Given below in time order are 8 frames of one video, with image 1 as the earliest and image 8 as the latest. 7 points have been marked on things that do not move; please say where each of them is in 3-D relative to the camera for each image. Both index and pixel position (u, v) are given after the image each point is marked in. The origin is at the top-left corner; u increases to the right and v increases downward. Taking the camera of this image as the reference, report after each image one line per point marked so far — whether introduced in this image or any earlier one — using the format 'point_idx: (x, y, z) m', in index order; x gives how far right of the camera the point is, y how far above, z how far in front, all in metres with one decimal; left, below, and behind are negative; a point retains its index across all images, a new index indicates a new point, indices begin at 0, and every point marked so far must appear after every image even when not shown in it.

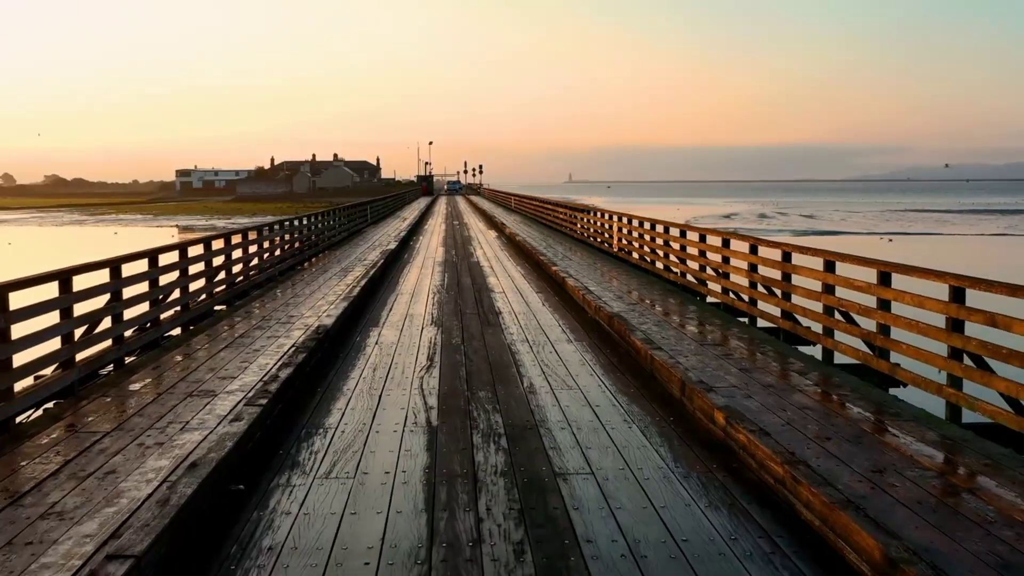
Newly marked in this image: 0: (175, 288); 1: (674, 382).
0: (-1.8, 0.0, +7.6) m
1: (+0.6, -0.3, +5.1) m
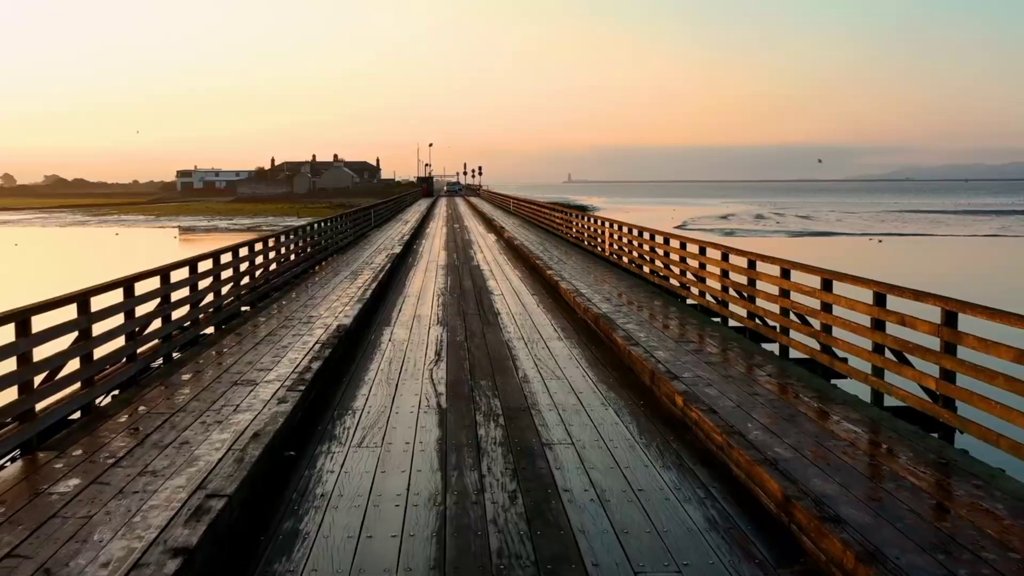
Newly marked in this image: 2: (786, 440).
0: (-1.8, 0.0, +8.5) m
1: (+0.6, -0.4, +6.0) m
2: (+0.9, -0.5, +4.8) m
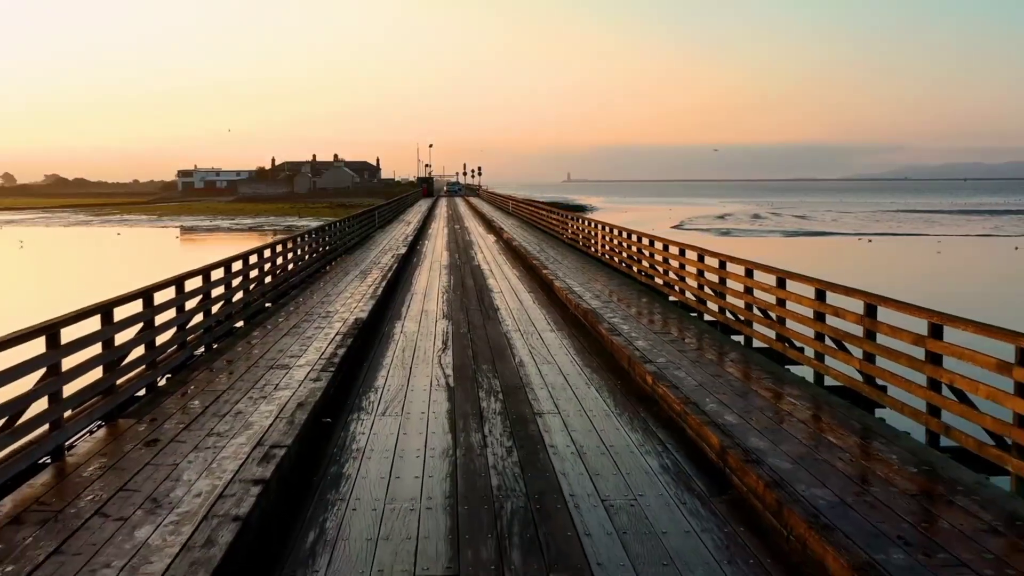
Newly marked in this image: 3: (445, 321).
0: (-1.8, 0.0, +9.5) m
1: (+0.6, -0.3, +7.0) m
2: (+0.9, -0.5, +5.7) m
3: (-0.4, -0.2, +9.5) m
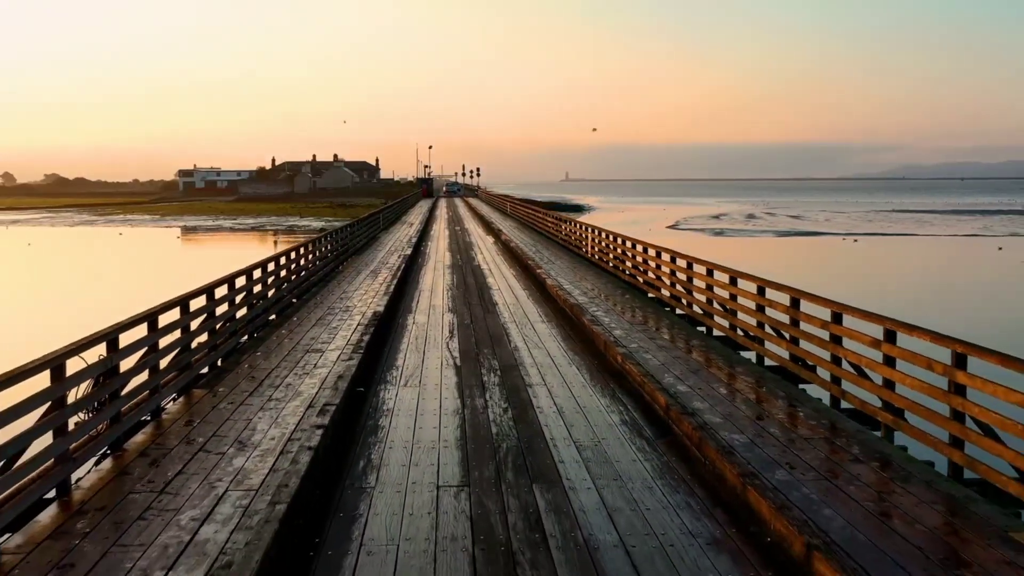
0: (-1.9, 0.0, +10.8) m
1: (+0.5, -0.3, +8.3) m
2: (+0.9, -0.5, +7.1) m
3: (-0.5, -0.2, +10.9) m
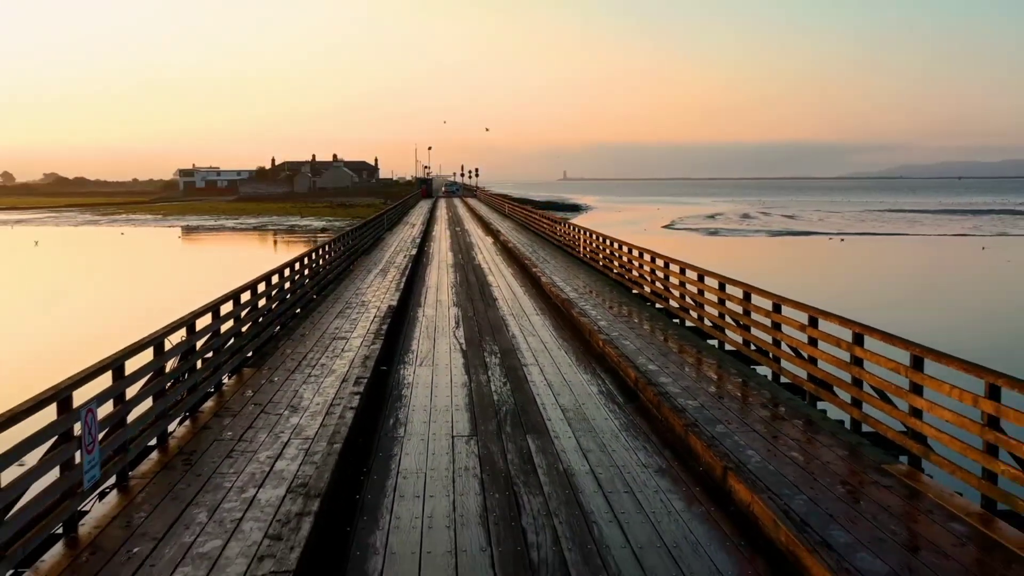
0: (-1.9, +0.1, +12.2) m
1: (+0.5, -0.3, +9.7) m
2: (+0.9, -0.4, +8.4) m
3: (-0.5, -0.2, +12.2) m
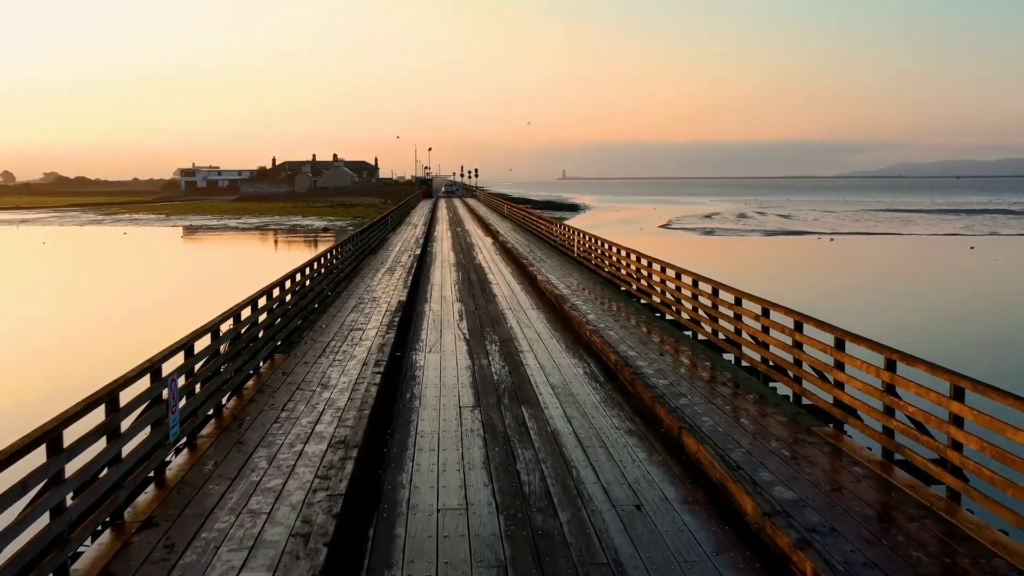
0: (-1.9, +0.1, +13.4) m
1: (+0.5, -0.3, +10.9) m
2: (+0.9, -0.4, +9.6) m
3: (-0.5, -0.1, +13.4) m
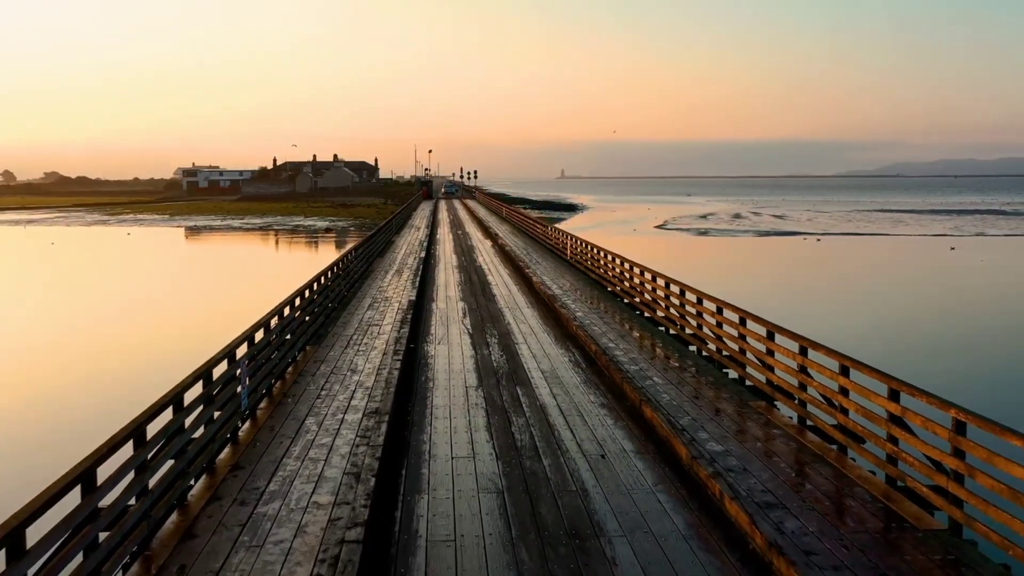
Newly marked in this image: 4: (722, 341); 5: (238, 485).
0: (-1.9, +0.1, +15.0) m
1: (+0.5, -0.3, +12.5) m
2: (+0.8, -0.4, +11.3) m
3: (-0.5, -0.2, +15.1) m
4: (+1.5, -0.4, +9.9) m
5: (-1.2, -0.9, +6.1) m
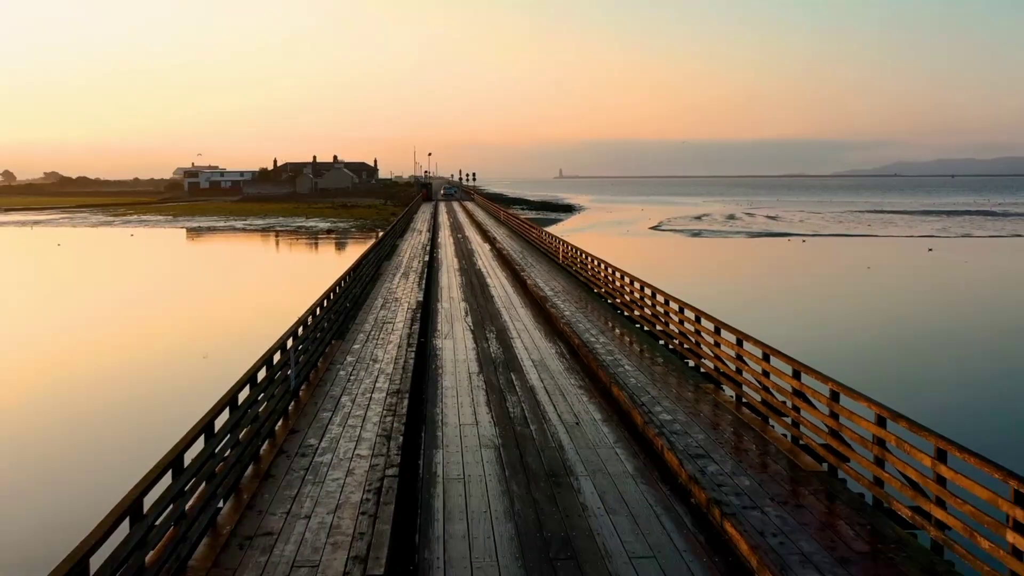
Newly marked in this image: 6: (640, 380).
0: (-2.0, 0.0, +16.8) m
1: (+0.4, -0.3, +14.4) m
2: (+0.8, -0.5, +13.1) m
3: (-0.6, -0.2, +16.9) m
4: (+1.5, -0.4, +11.8) m
5: (-1.2, -0.9, +8.0) m
6: (+1.0, -0.7, +10.3) m
